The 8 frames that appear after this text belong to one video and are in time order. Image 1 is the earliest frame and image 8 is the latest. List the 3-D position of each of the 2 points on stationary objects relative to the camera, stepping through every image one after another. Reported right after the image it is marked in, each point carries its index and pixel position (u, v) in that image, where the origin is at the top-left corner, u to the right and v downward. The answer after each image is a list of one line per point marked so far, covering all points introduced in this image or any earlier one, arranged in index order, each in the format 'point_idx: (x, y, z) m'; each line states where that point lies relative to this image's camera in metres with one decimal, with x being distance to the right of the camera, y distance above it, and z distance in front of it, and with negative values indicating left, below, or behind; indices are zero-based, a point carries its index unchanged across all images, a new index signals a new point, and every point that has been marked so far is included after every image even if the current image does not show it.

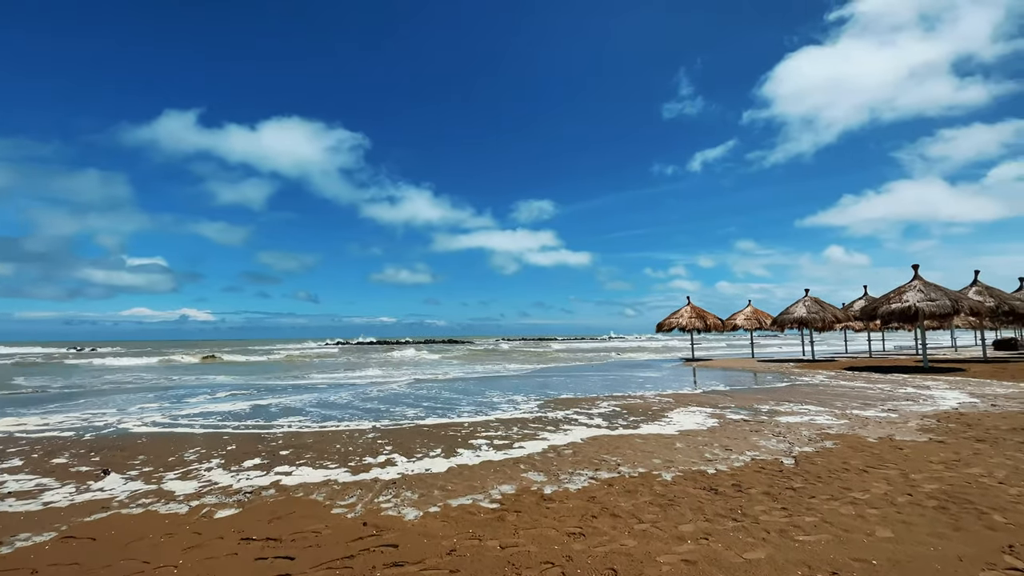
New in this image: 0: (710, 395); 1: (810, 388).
0: (+5.7, -3.1, +13.4) m
1: (+9.6, -3.2, +14.9) m
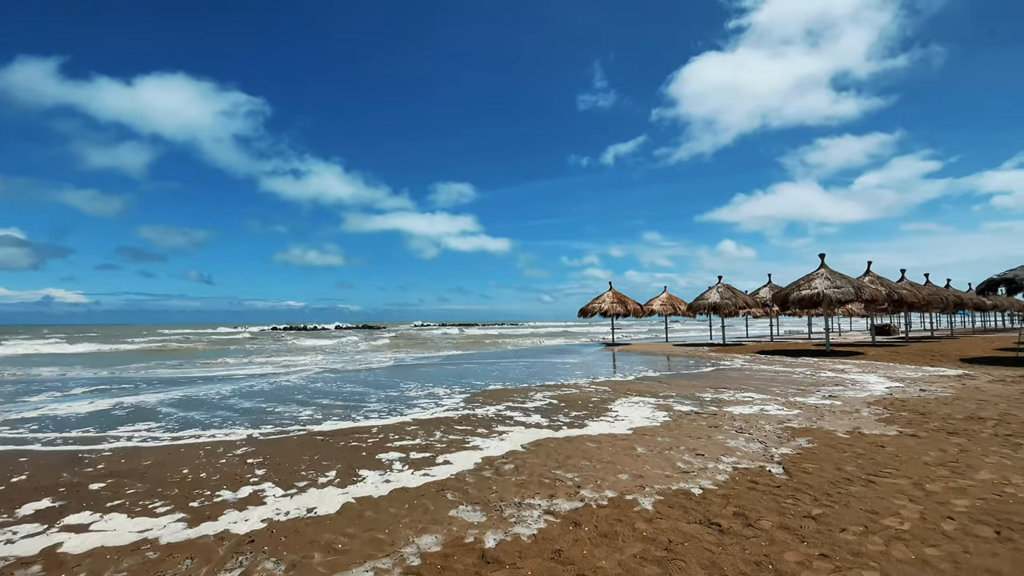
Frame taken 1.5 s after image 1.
0: (+3.6, -2.5, +12.5) m
1: (+7.2, -2.7, +14.7) m
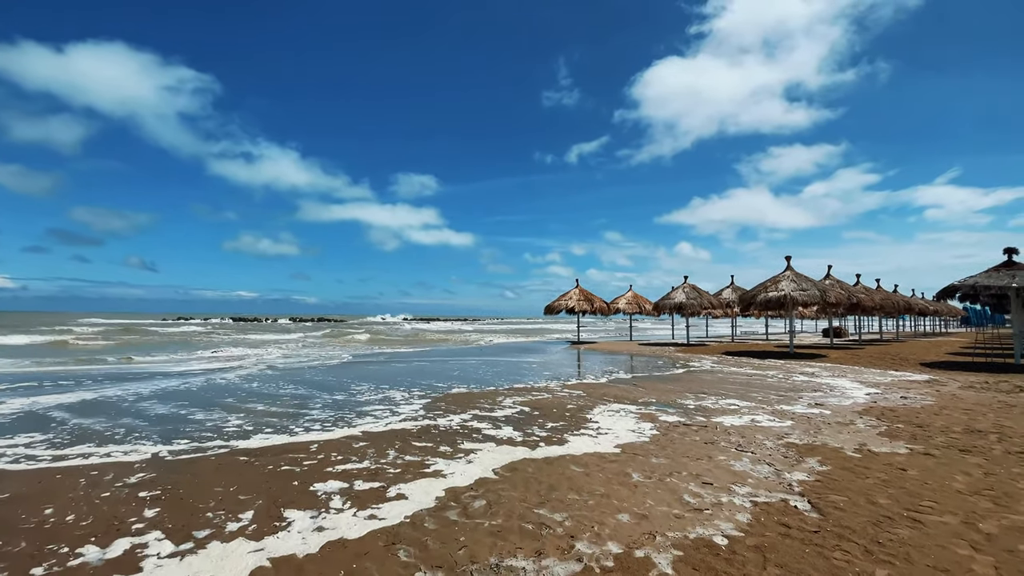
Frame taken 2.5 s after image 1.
0: (+2.7, -2.5, +11.7) m
1: (+6.1, -2.7, +14.2) m
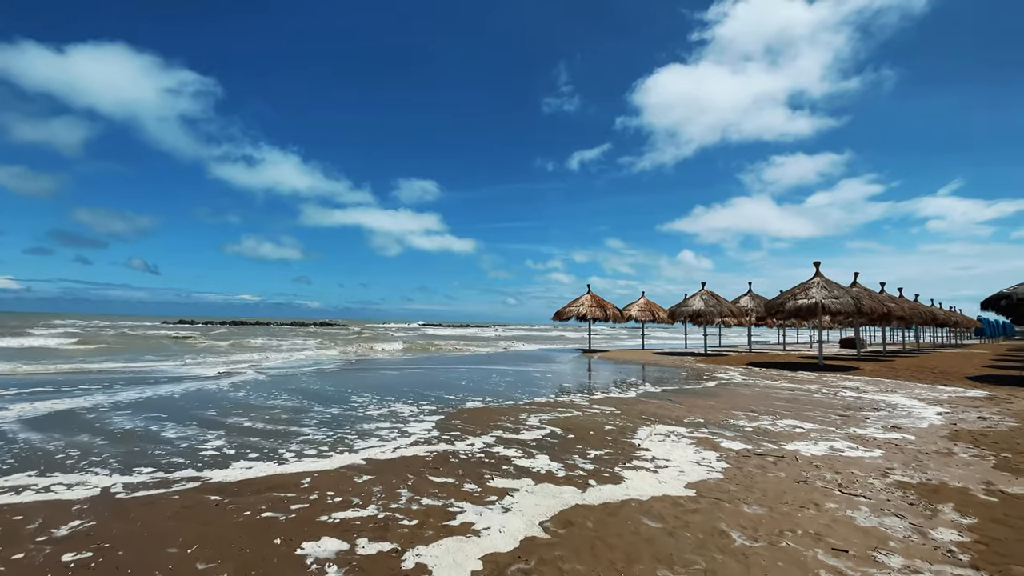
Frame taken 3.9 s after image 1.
0: (+3.2, -2.5, +10.4) m
1: (+6.6, -2.8, +12.8) m
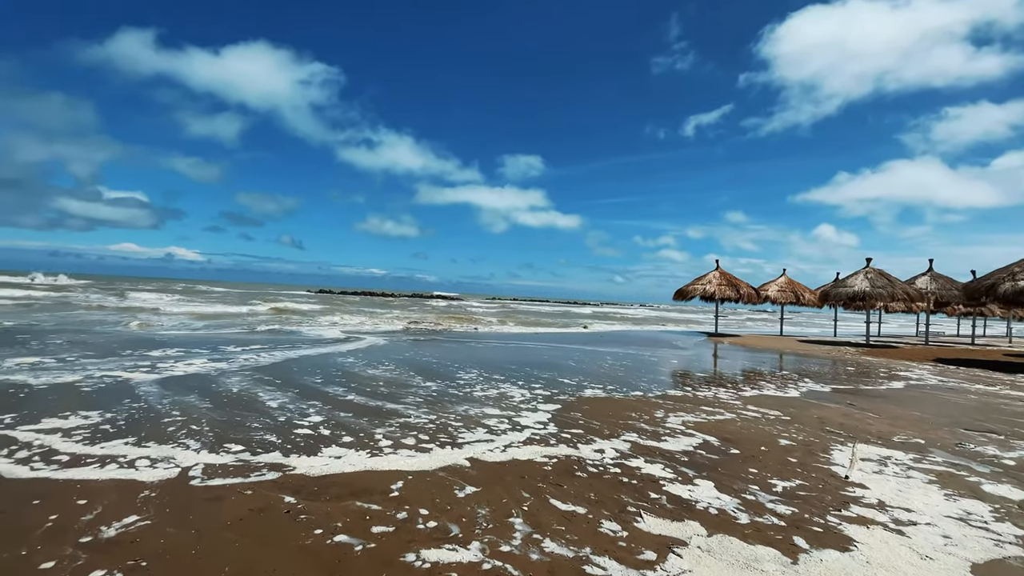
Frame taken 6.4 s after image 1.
0: (+5.5, -2.0, +8.0) m
1: (+9.3, -2.3, +9.6) m
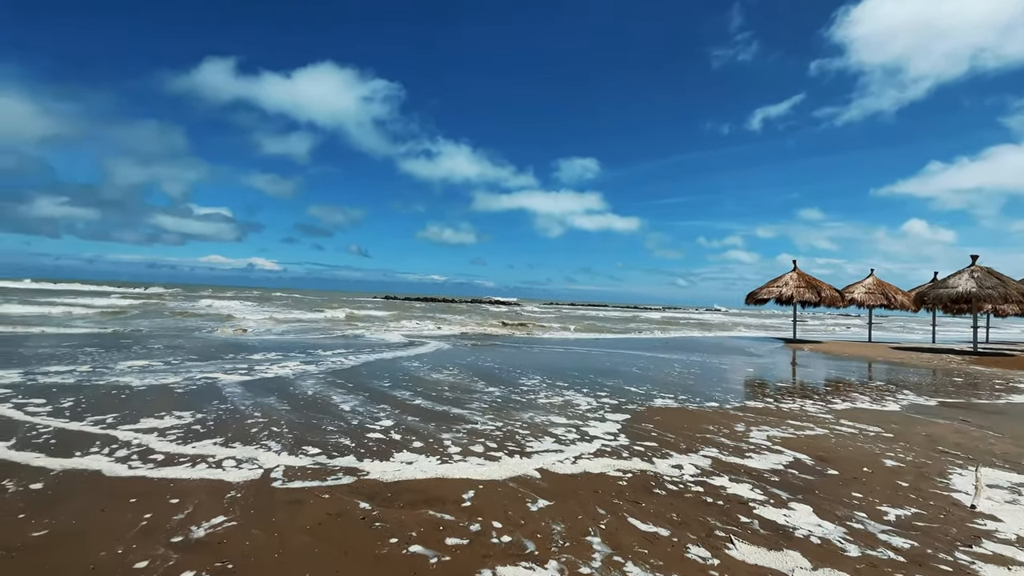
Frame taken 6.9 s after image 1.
0: (+6.5, -2.1, +7.1) m
1: (+10.6, -2.3, +8.3) m
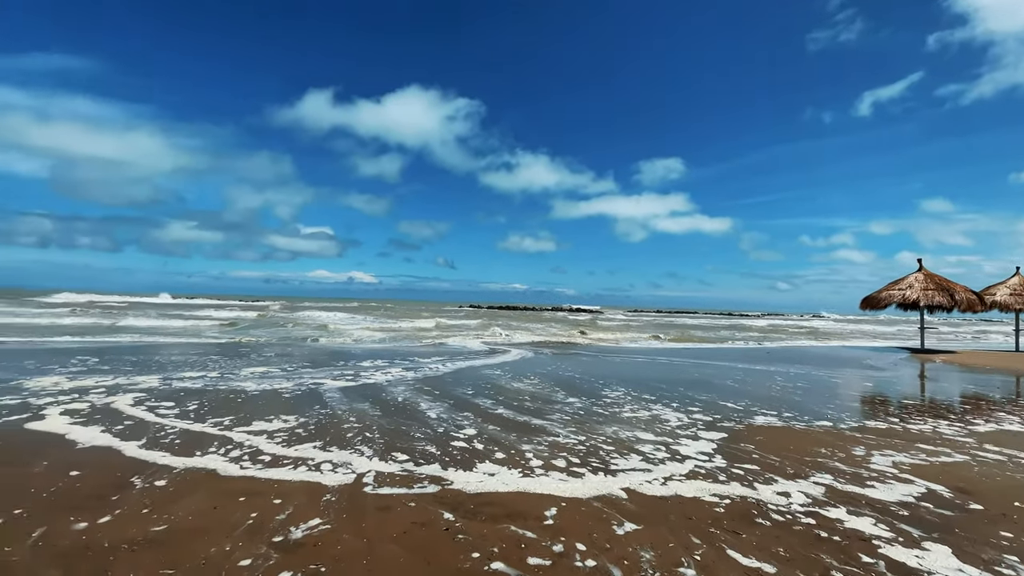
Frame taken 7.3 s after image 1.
0: (+7.7, -2.1, +5.8) m
1: (+11.8, -2.2, +6.2) m
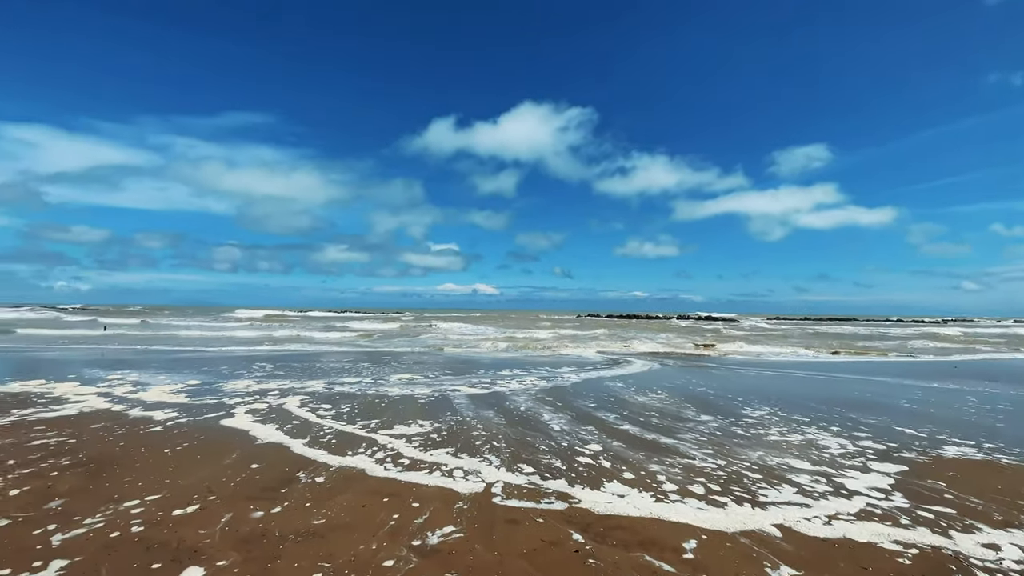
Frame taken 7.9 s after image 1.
0: (+8.9, -2.0, +3.5) m
1: (+13.1, -2.0, +2.9) m
